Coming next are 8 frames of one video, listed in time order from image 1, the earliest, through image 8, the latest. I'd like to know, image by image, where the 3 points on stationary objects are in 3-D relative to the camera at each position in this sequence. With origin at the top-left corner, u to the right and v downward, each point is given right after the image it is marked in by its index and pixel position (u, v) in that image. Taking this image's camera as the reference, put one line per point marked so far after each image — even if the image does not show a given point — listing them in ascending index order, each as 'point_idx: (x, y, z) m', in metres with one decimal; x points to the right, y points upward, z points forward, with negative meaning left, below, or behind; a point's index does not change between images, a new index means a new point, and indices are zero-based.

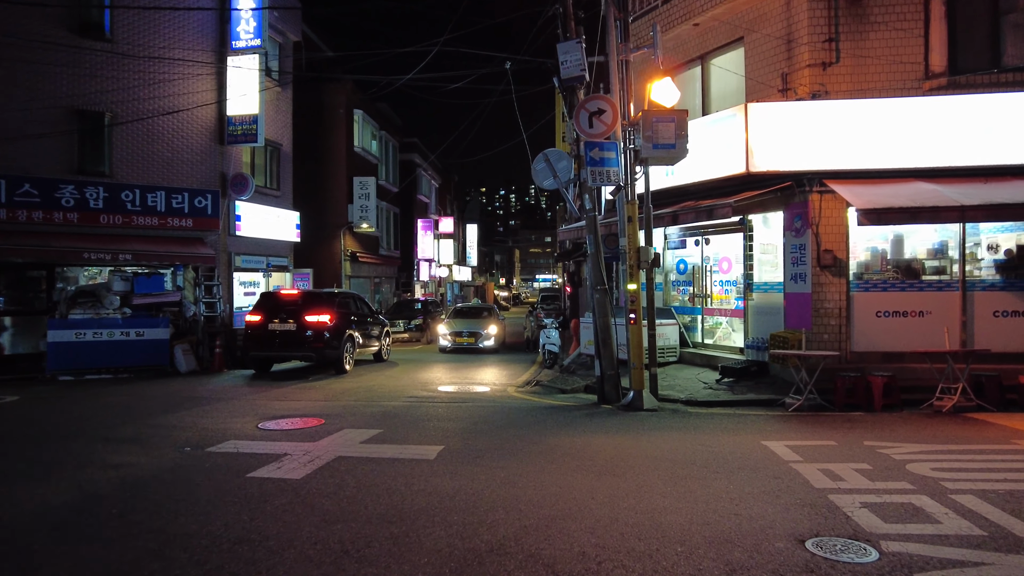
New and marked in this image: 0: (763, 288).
0: (+4.4, 0.0, +12.4) m
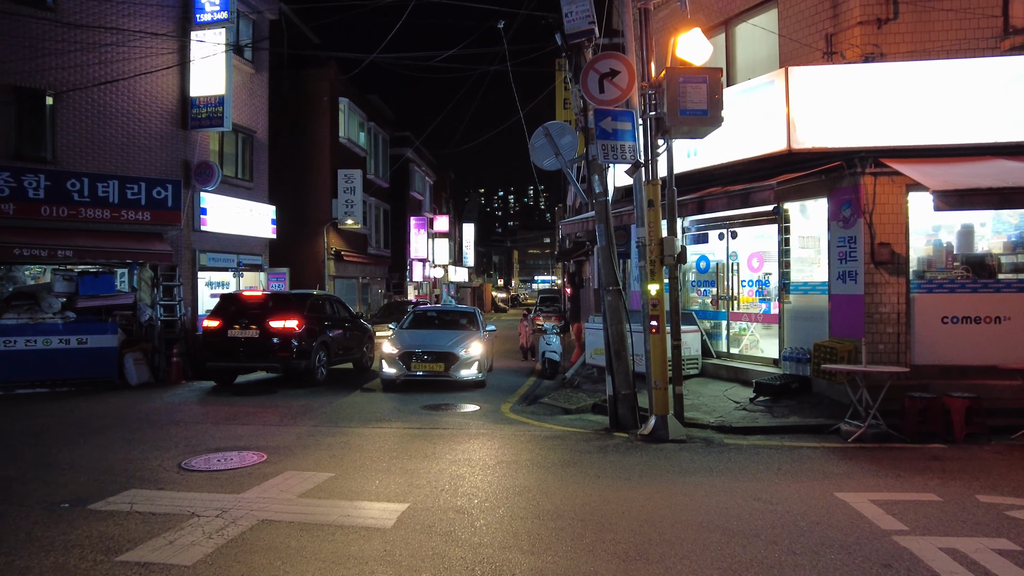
0: (+4.3, 0.0, +10.6) m
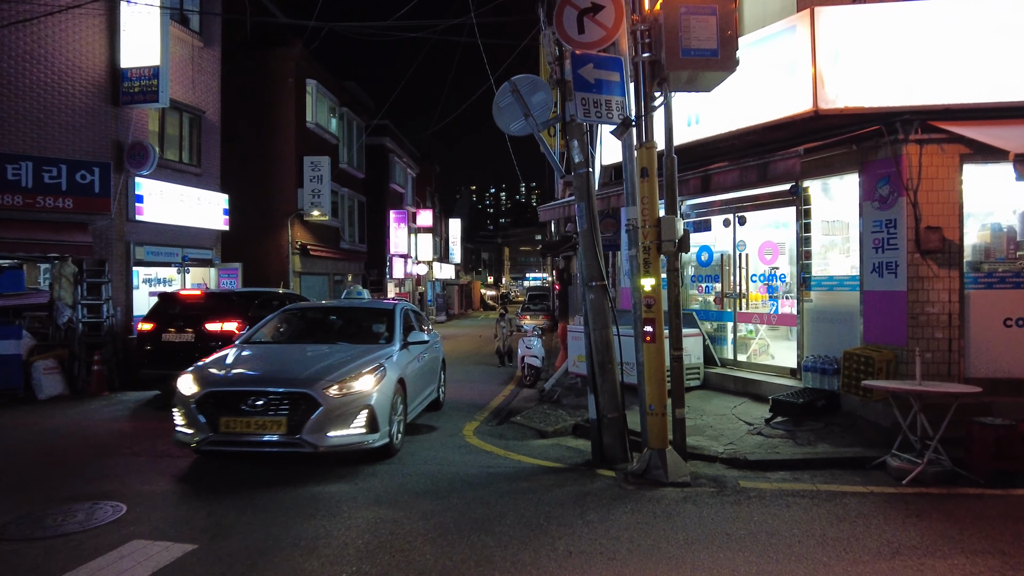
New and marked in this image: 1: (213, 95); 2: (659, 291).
0: (+3.9, +0.1, +8.8) m
1: (-7.6, +4.9, +17.9) m
2: (+1.3, 0.0, +6.2) m
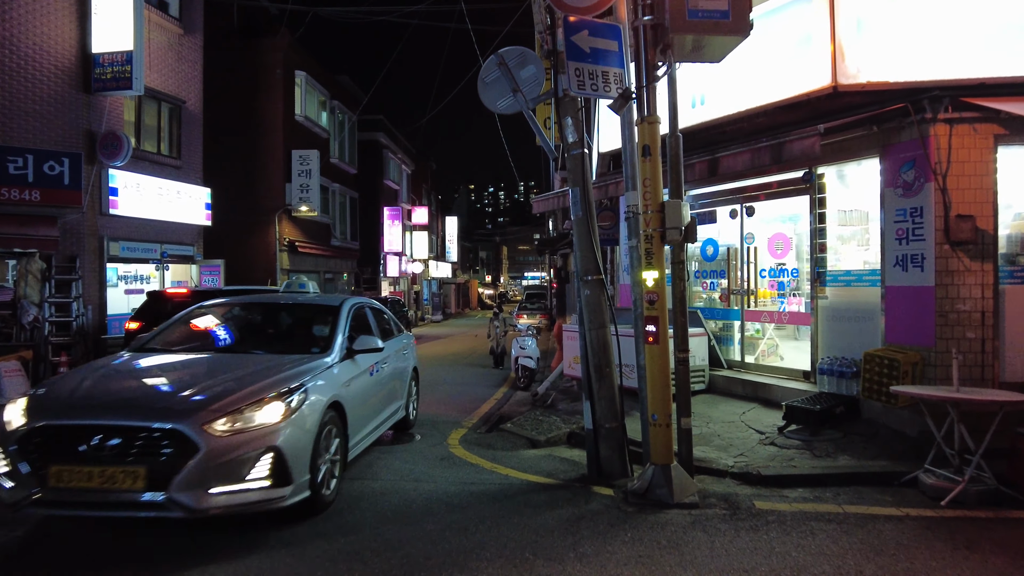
0: (+3.8, +0.1, +8.1) m
1: (-7.8, +5.0, +17.2) m
2: (+1.2, 0.0, +5.5) m
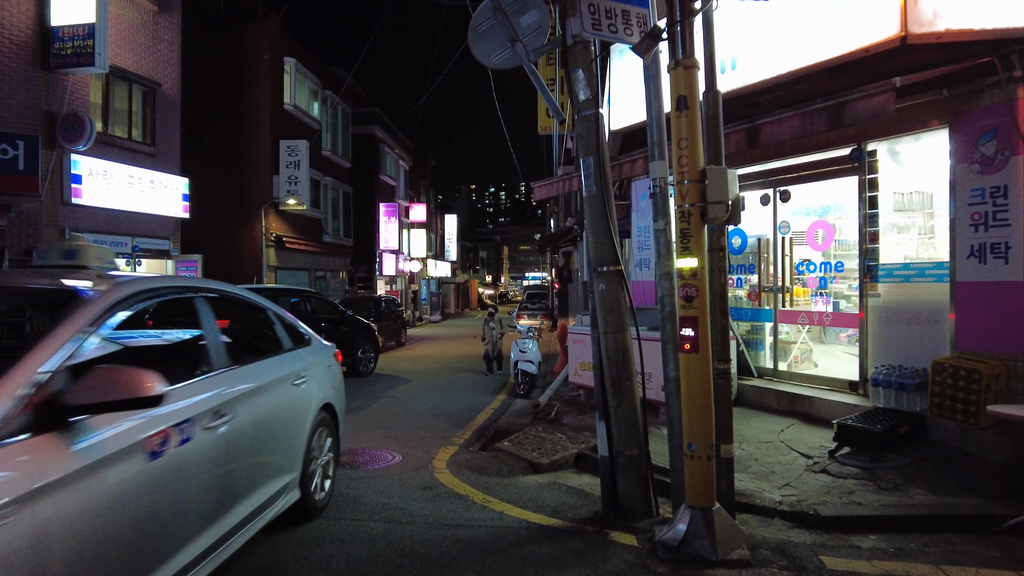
0: (+3.8, +0.1, +6.8) m
1: (-7.8, +5.0, +16.0) m
2: (+1.2, +0.1, +4.3) m
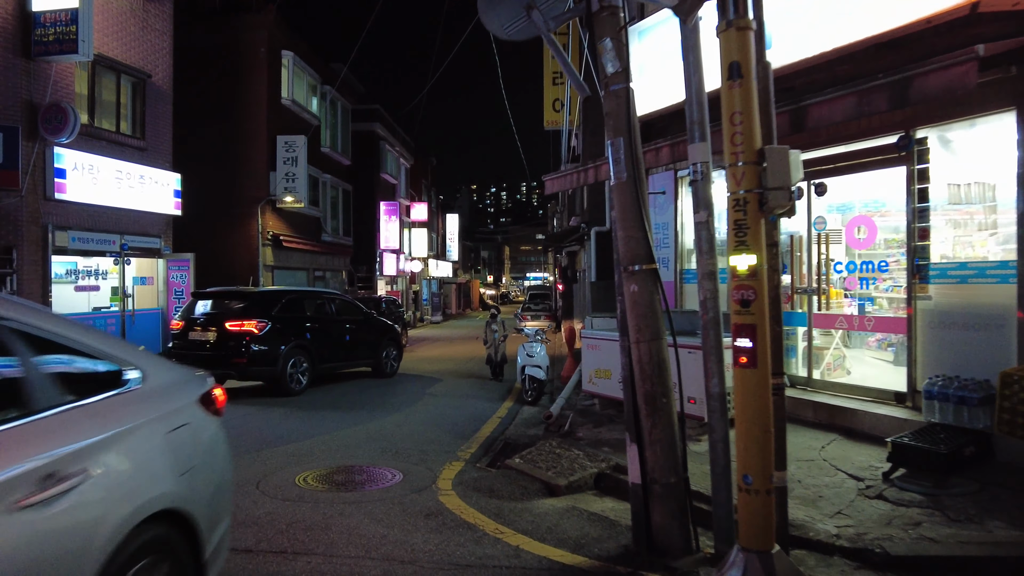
0: (+3.9, +0.1, +6.2) m
1: (-7.6, +5.0, +15.3) m
2: (+1.3, +0.1, +3.6) m
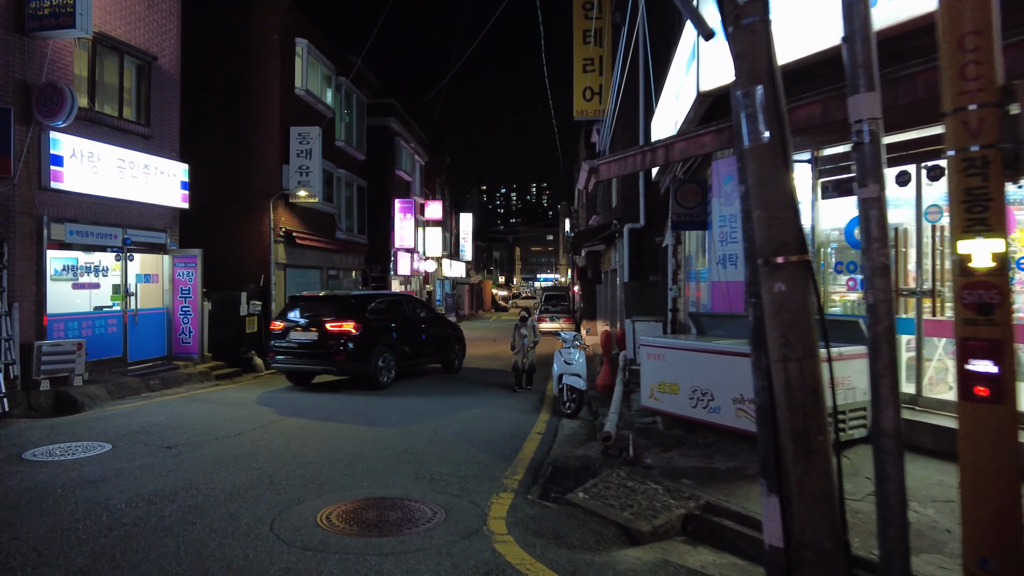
0: (+4.4, +0.1, +5.0) m
1: (-7.0, +5.1, +14.3) m
2: (+1.7, +0.1, +2.5) m
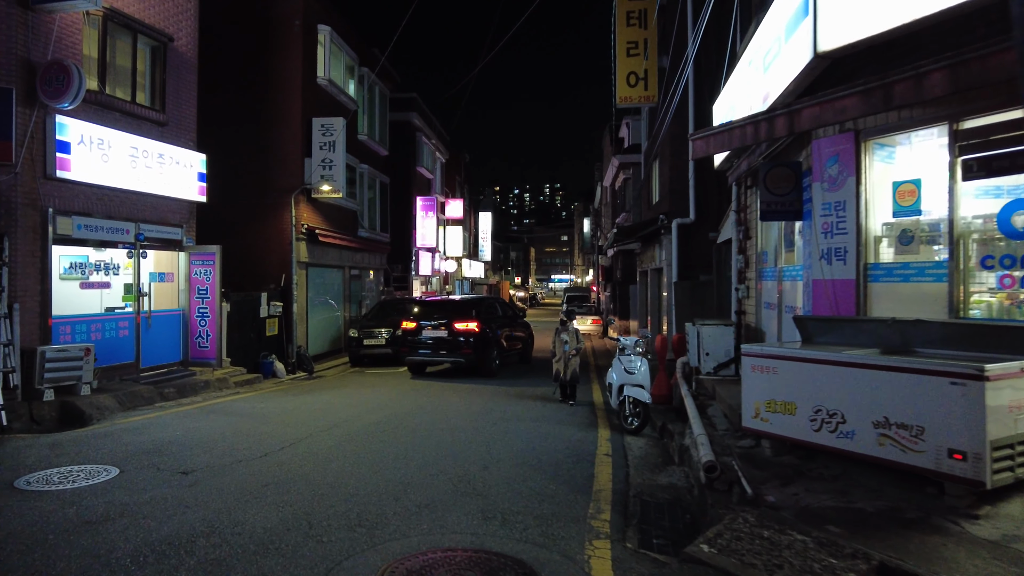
0: (+5.0, +0.1, +3.8) m
1: (-6.2, +5.1, +13.3) m
2: (+2.3, +0.1, +1.3) m
